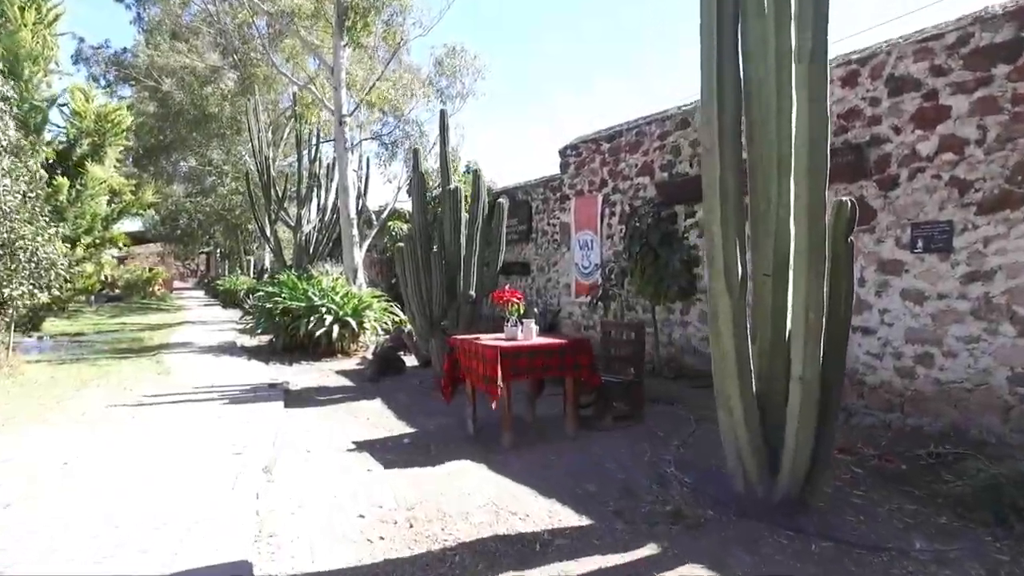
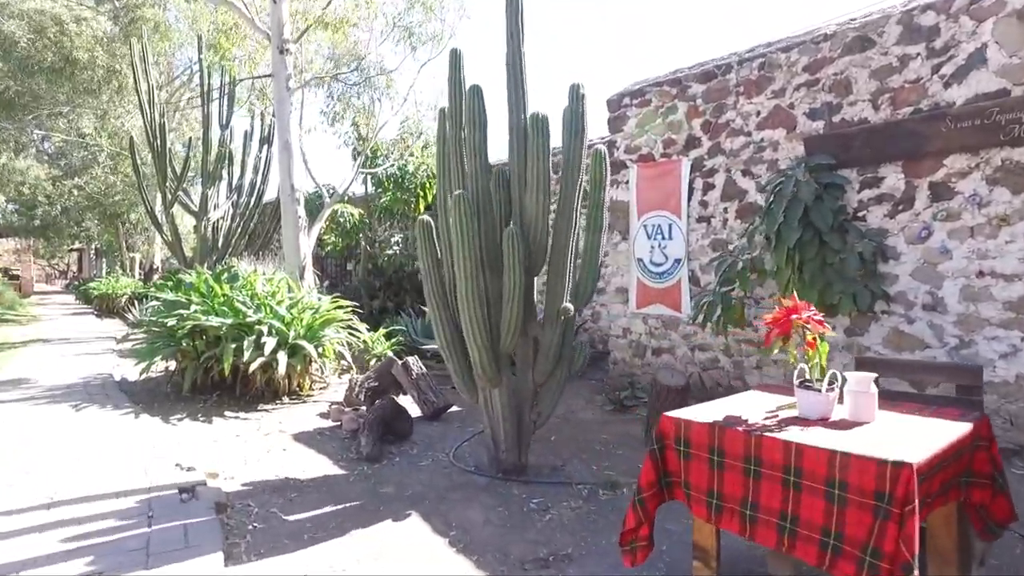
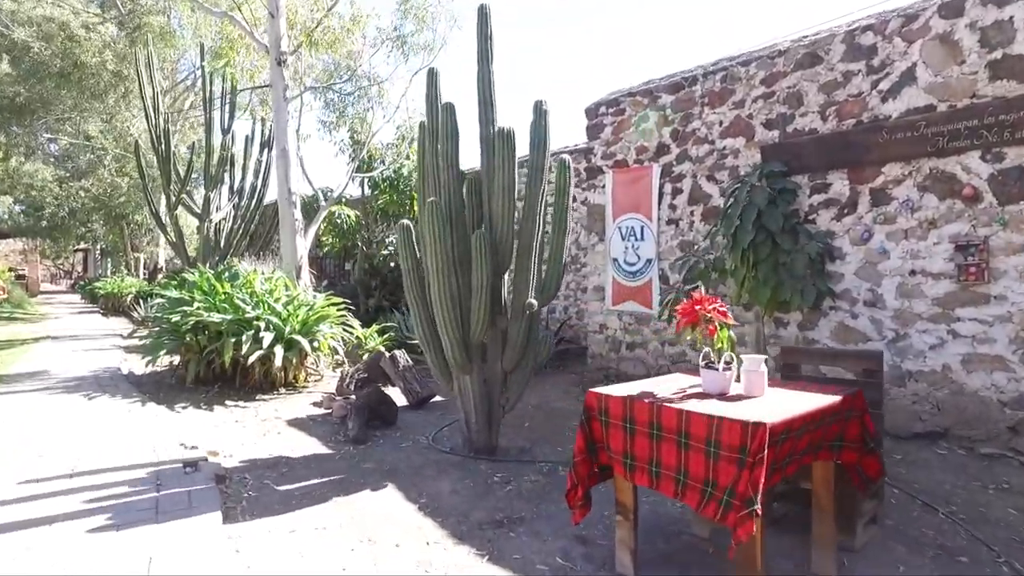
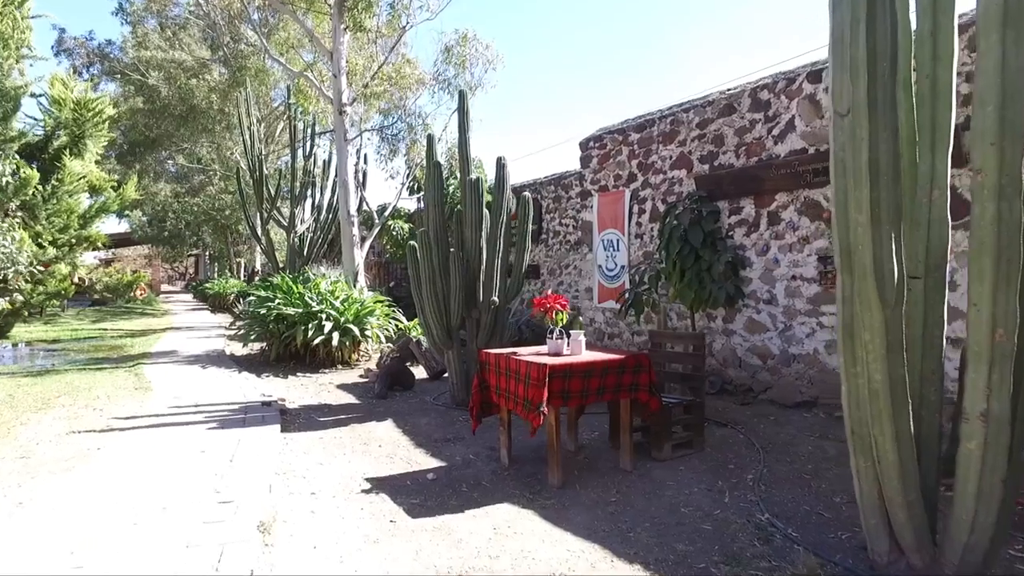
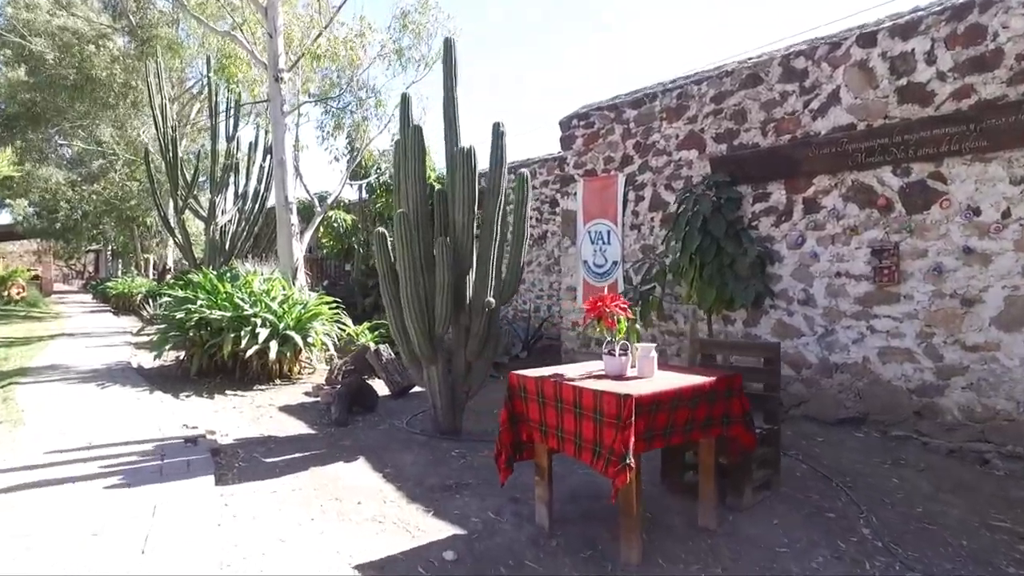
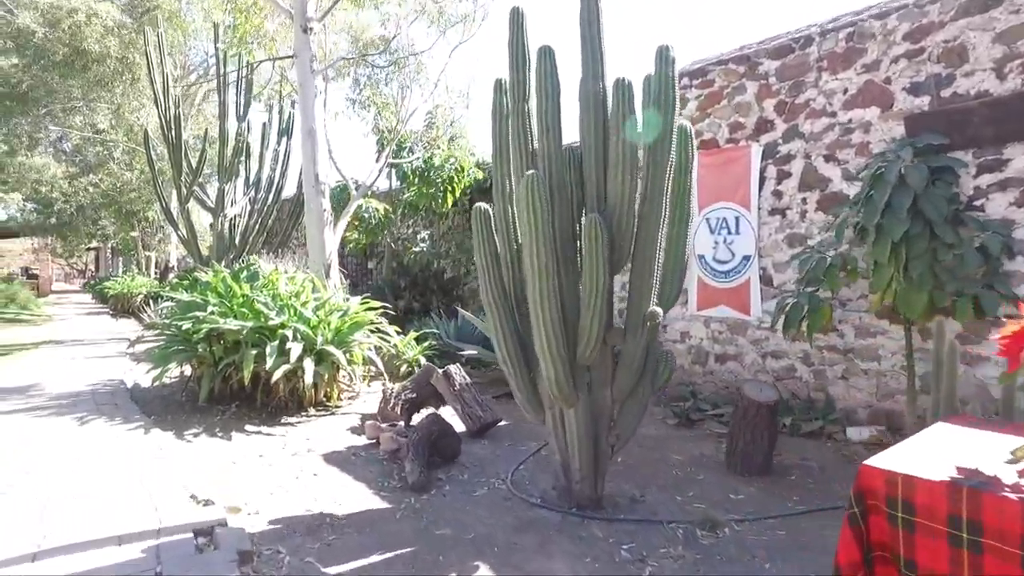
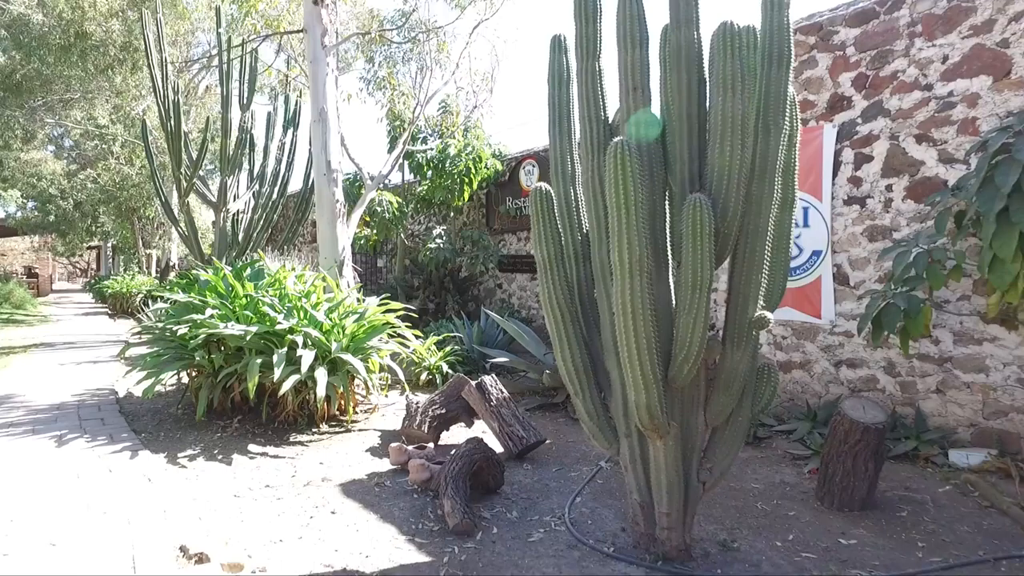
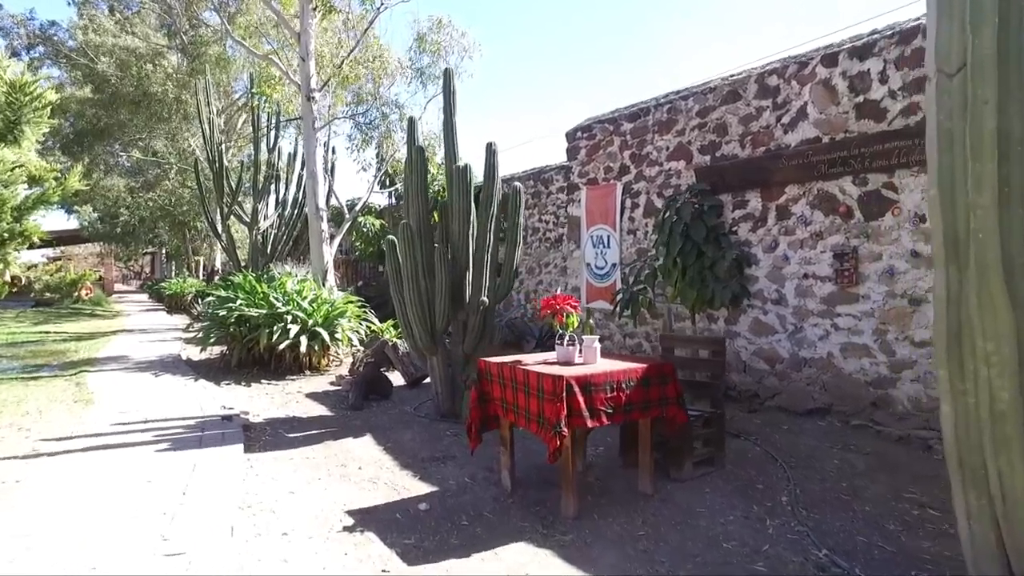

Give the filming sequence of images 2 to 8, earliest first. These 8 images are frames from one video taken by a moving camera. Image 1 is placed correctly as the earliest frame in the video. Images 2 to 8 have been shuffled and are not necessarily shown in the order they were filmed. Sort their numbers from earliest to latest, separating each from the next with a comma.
4, 8, 5, 3, 2, 6, 7
